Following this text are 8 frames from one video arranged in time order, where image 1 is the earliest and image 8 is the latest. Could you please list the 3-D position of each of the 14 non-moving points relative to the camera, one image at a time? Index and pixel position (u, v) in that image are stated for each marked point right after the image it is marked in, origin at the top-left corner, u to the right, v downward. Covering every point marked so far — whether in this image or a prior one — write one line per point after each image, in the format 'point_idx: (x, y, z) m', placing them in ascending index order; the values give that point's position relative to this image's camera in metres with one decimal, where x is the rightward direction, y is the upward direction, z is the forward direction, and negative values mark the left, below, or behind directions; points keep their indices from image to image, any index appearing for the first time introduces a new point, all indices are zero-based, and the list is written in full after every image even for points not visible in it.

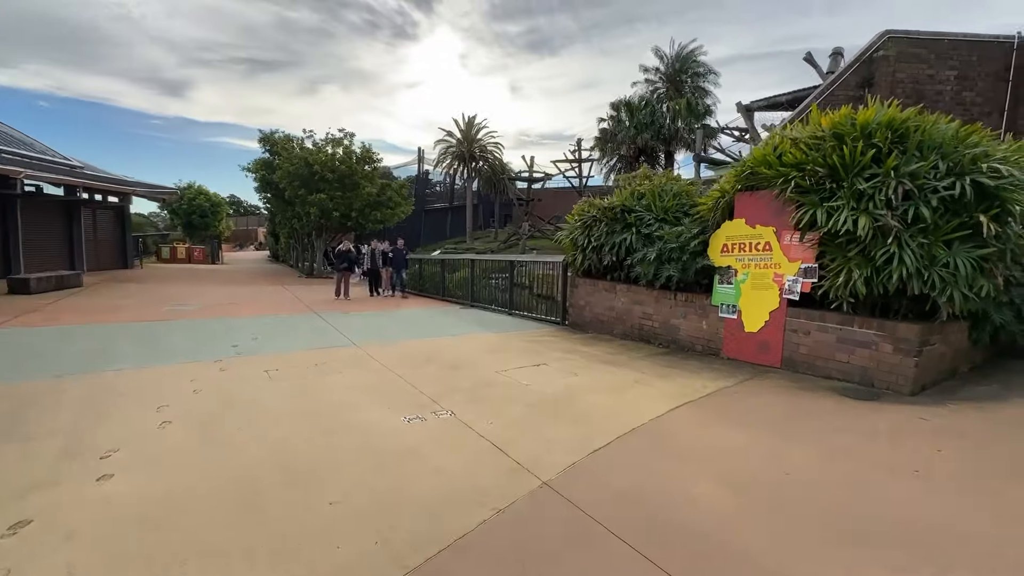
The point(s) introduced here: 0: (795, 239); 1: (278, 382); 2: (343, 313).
0: (+3.4, +0.6, +5.6) m
1: (-2.9, -1.2, +5.8) m
2: (-4.1, -0.7, +11.5) m
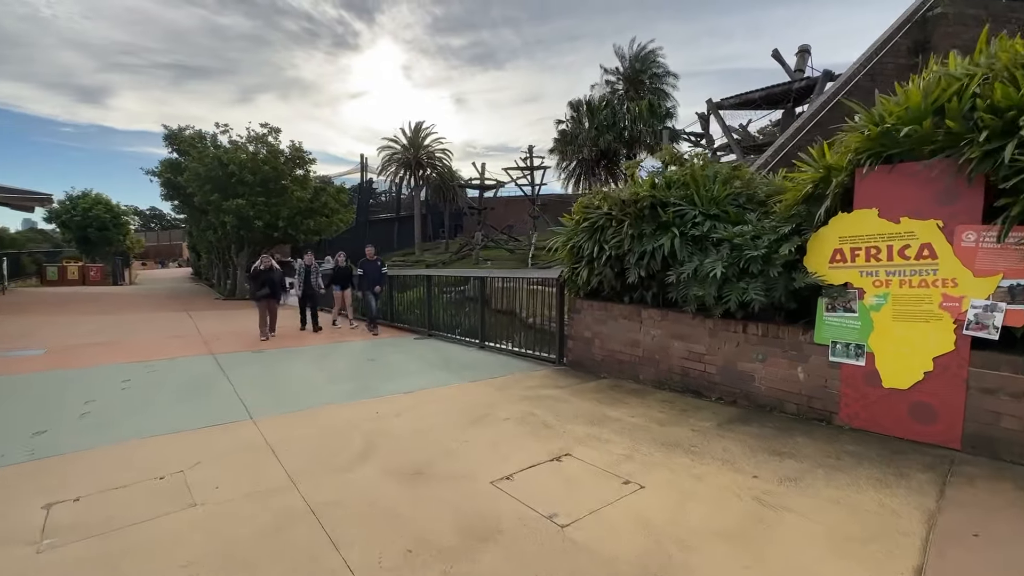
0: (+3.4, +0.4, +3.4) m
1: (-2.8, -1.6, +2.9) m
2: (-4.6, -1.2, +8.4) m
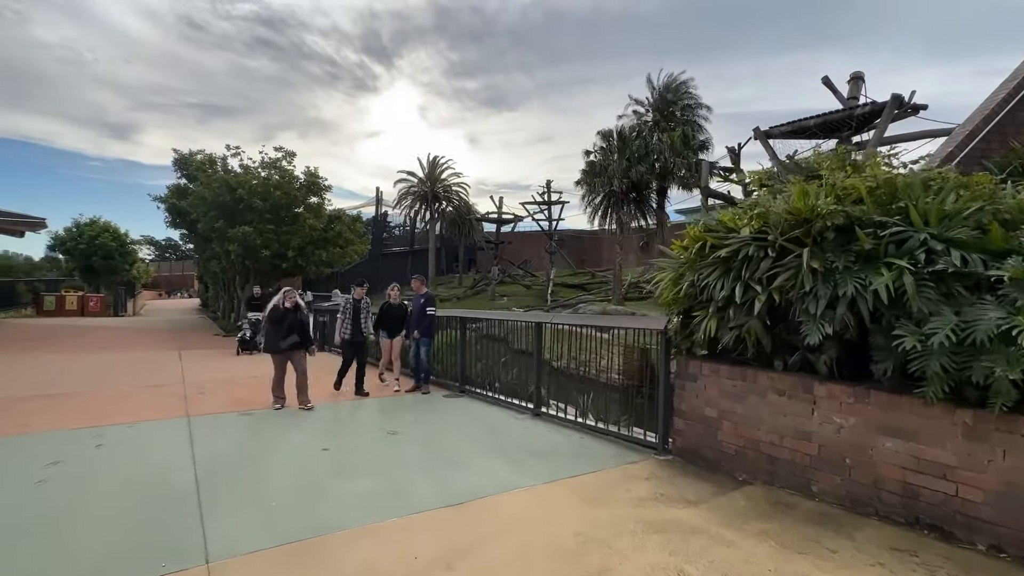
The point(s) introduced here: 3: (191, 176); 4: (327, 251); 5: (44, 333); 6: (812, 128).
0: (+4.2, 0.0, +1.4) m
1: (-2.0, -1.8, +0.9) m
2: (-3.7, -1.8, +6.4) m
3: (-13.0, +4.6, +19.1) m
4: (-7.1, +1.4, +18.1) m
5: (-16.7, -1.6, +16.8) m
6: (+11.6, +6.2, +18.1) m
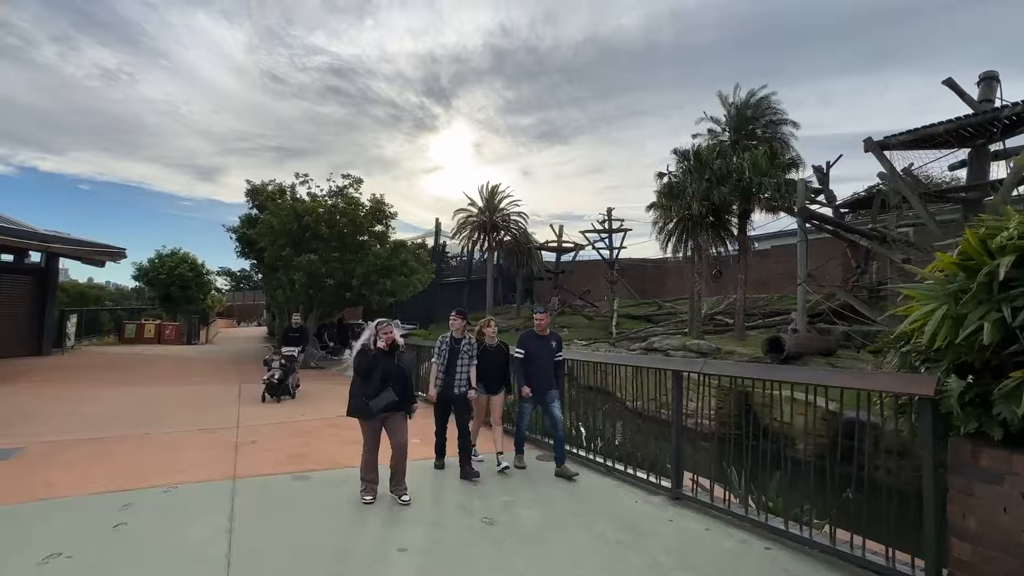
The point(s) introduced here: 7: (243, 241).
0: (+5.0, 0.0, -0.6) m
1: (-1.3, -1.8, -0.6) m
2: (-2.4, -2.2, +5.1) m
3: (-10.2, +3.4, +19.2) m
4: (-4.4, +0.3, +17.2) m
5: (-14.1, -2.6, +16.9) m
6: (+14.2, +5.0, +15.5) m
7: (-10.9, +1.9, +19.0) m
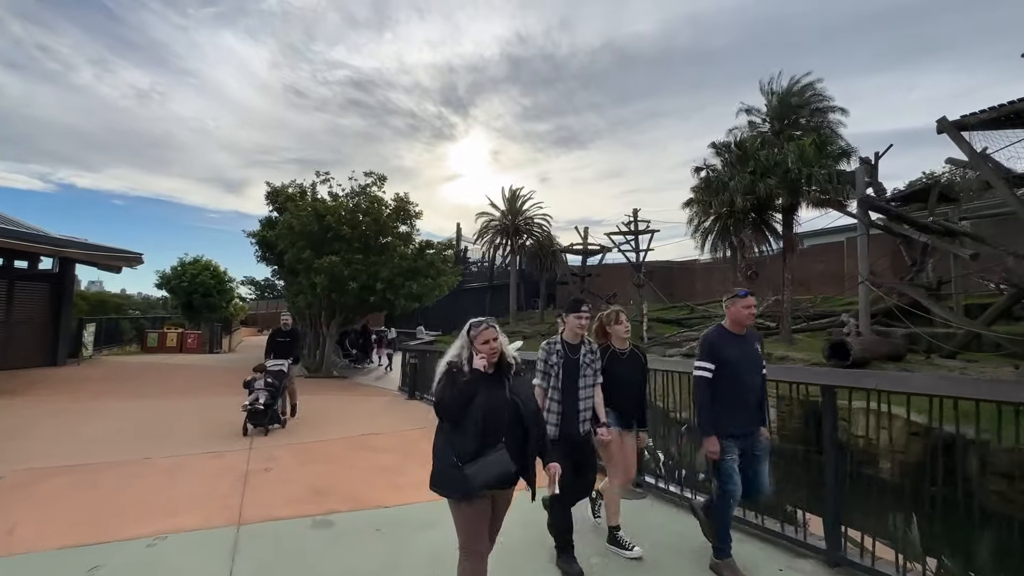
0: (+5.4, +0.2, -2.1) m
1: (-0.8, -1.6, -1.8) m
2: (-1.7, -2.1, +3.9) m
3: (-9.0, +3.1, +18.4) m
4: (-3.3, +0.2, +16.2) m
5: (-12.9, -2.9, +16.2) m
6: (+15.2, +5.2, +13.8) m
7: (-9.6, +1.7, +18.2) m
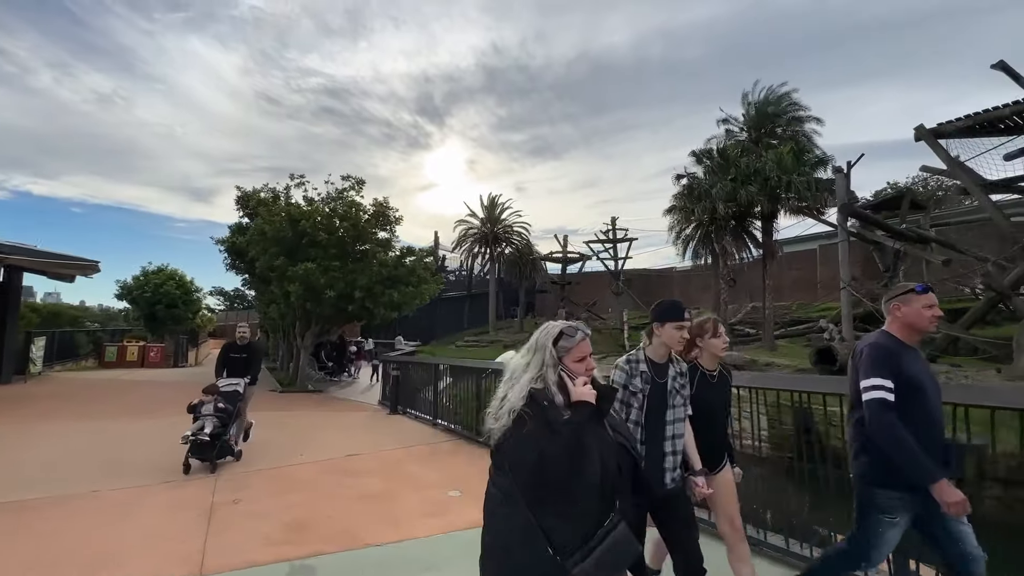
0: (+5.8, +0.3, -2.3) m
1: (-0.5, -1.5, -2.3) m
2: (-1.5, -2.2, +3.3) m
3: (-9.6, +2.8, +17.5) m
4: (-3.8, -0.1, +15.5) m
5: (-13.4, -3.2, +15.0) m
6: (+14.8, +5.1, +14.1) m
7: (-10.3, +1.3, +17.3) m
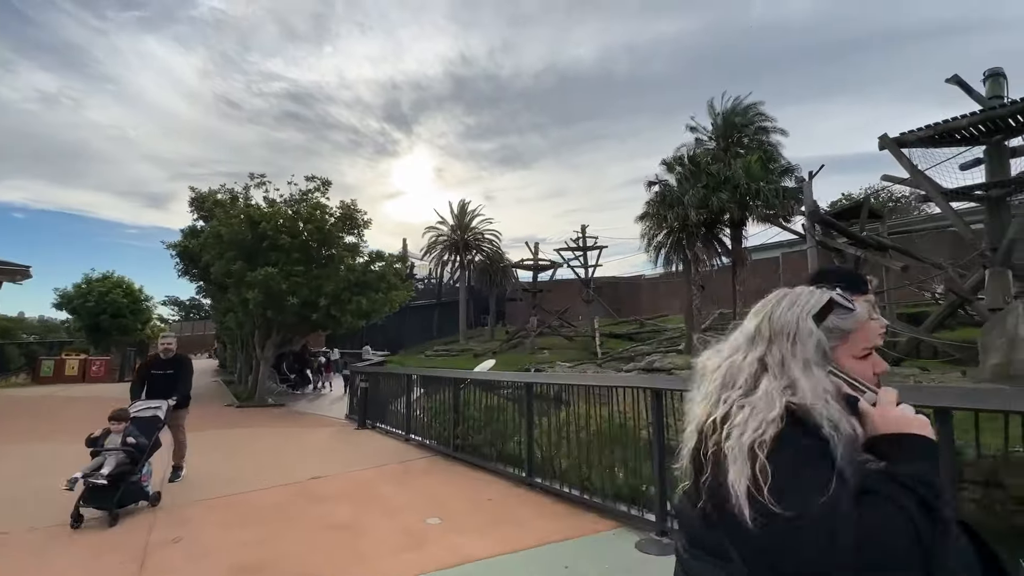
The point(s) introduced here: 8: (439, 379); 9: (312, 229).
0: (+6.2, +0.5, -2.4) m
1: (-0.1, -1.4, -2.9) m
2: (-1.5, -2.1, +2.7) m
3: (-10.5, +2.5, +16.3) m
4: (-4.6, -0.3, +14.7) m
5: (-14.1, -3.4, +13.5) m
6: (+14.0, +4.9, +14.6) m
7: (-11.2, +1.1, +16.1) m
8: (-1.3, -1.6, +8.3) m
9: (-6.0, +1.8, +14.2) m
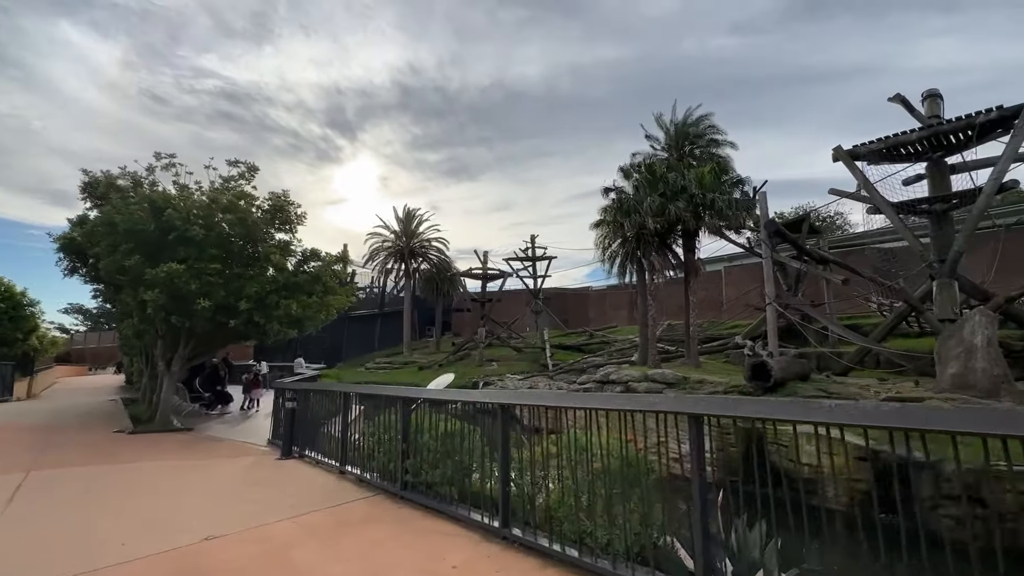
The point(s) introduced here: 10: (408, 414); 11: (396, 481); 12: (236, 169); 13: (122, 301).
0: (+6.8, +0.6, -3.0) m
1: (+0.7, -1.1, -4.2) m
2: (-1.4, -2.0, +1.1) m
3: (-11.9, +2.5, +13.8) m
4: (-5.8, -0.4, +12.8) m
5: (-15.2, -3.3, +10.3) m
6: (+12.7, +4.6, +15.0) m
7: (-12.5, +1.1, +13.4) m
8: (-1.9, -1.6, +6.8) m
9: (-7.2, +1.7, +12.2) m
10: (-1.4, -1.6, +6.1) m
11: (-1.5, -2.5, +6.2) m
12: (-8.0, +3.4, +13.5) m
13: (-10.1, -0.3, +12.3) m
